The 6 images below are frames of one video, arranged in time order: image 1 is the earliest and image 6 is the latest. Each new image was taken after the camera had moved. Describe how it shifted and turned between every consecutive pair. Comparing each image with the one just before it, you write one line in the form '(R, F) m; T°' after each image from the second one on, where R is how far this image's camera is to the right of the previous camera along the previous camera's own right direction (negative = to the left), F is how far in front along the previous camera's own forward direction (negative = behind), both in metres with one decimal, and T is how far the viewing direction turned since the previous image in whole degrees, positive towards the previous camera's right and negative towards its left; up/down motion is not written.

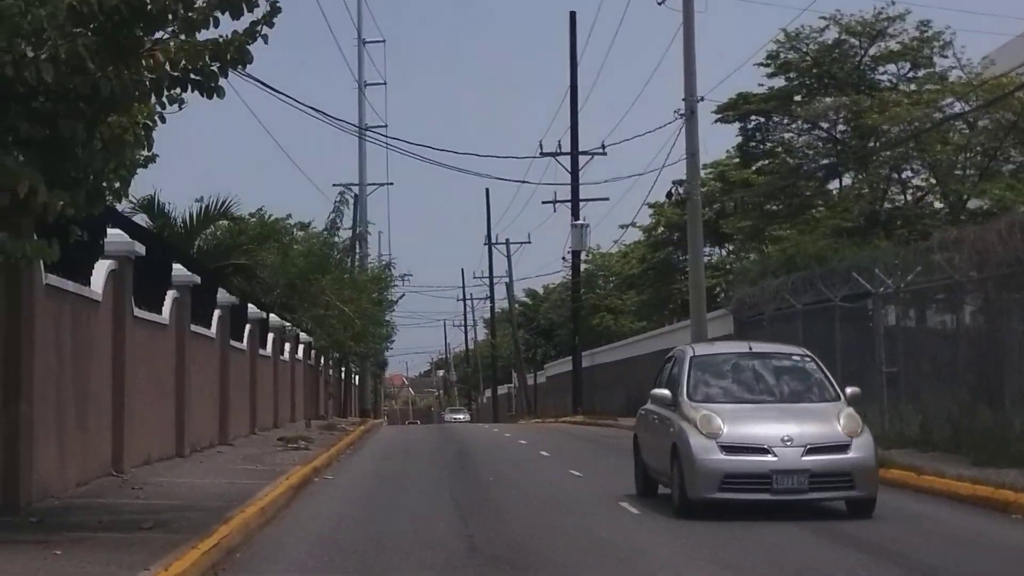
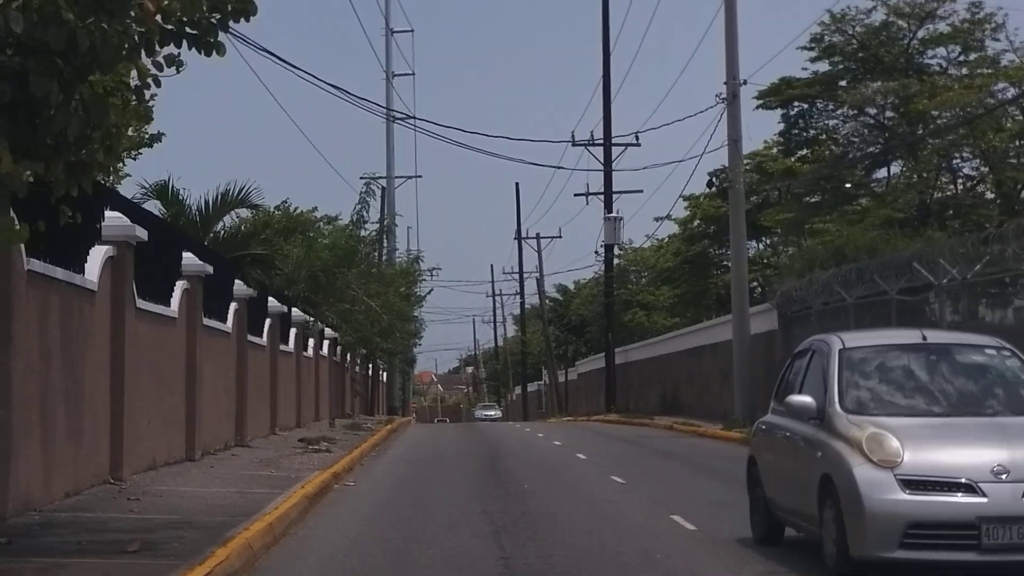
(-0.1, +1.5) m; -1°
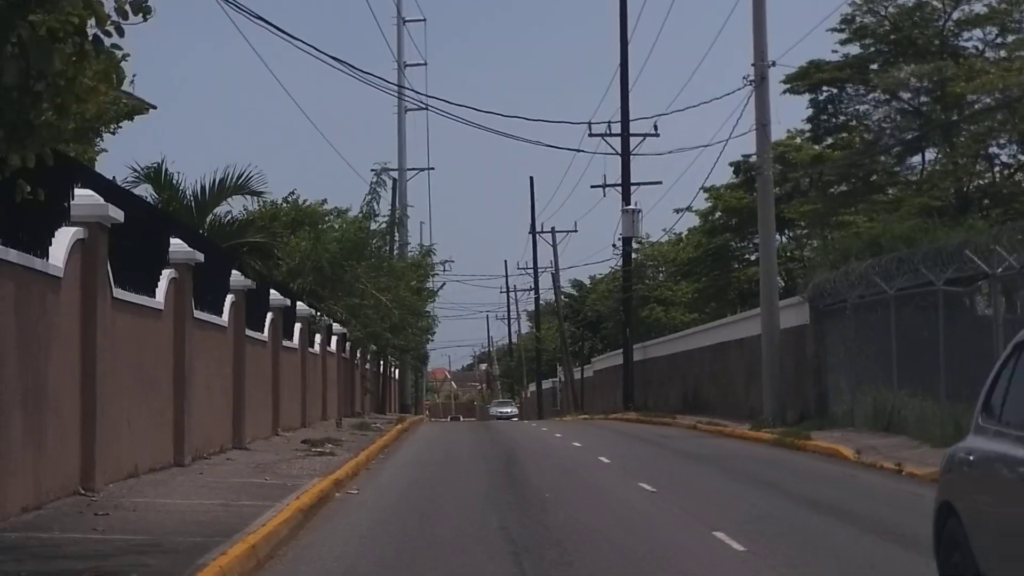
(0.0, +1.6) m; 0°
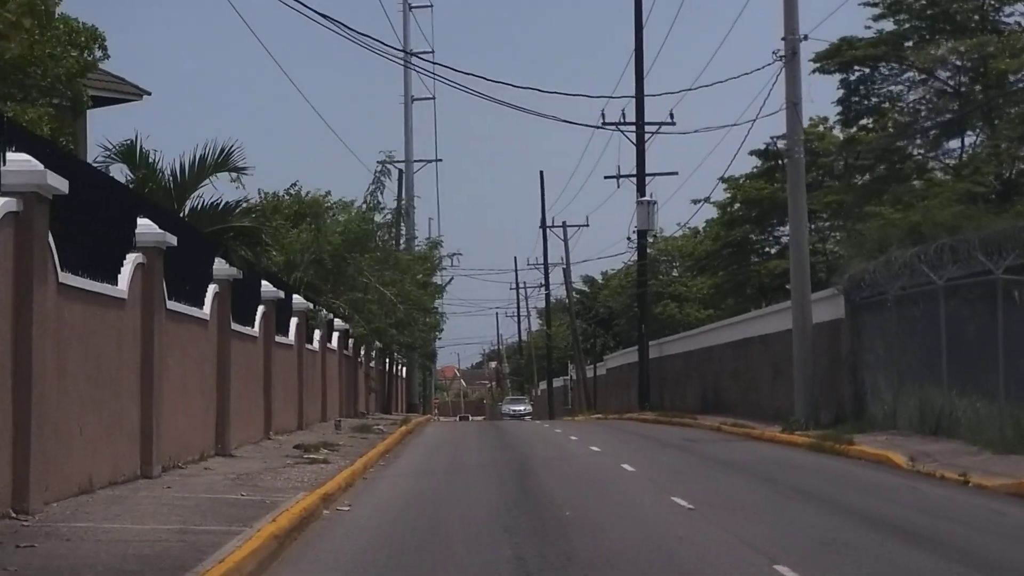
(0.0, +2.1) m; 0°
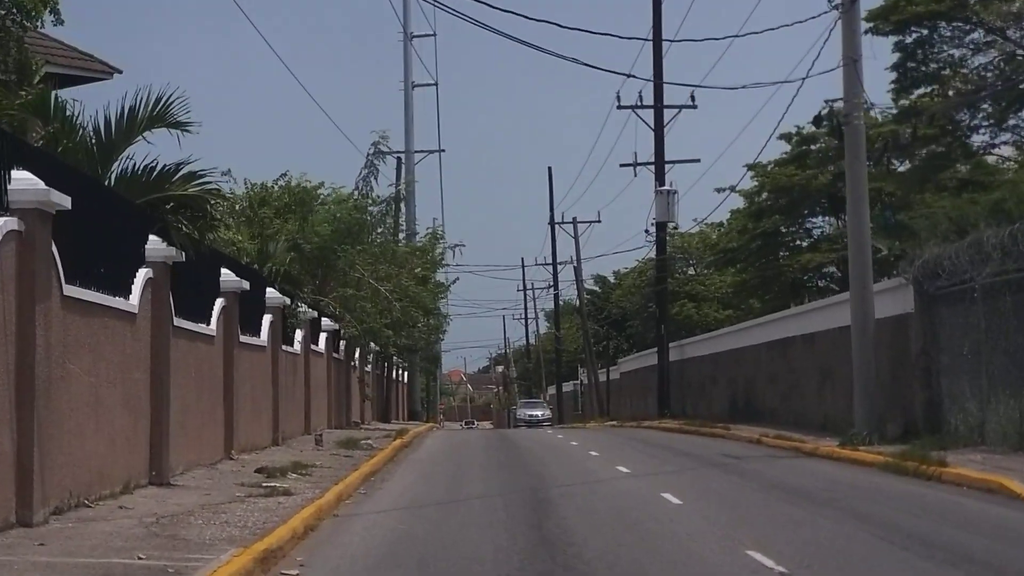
(0.0, +4.0) m; 0°
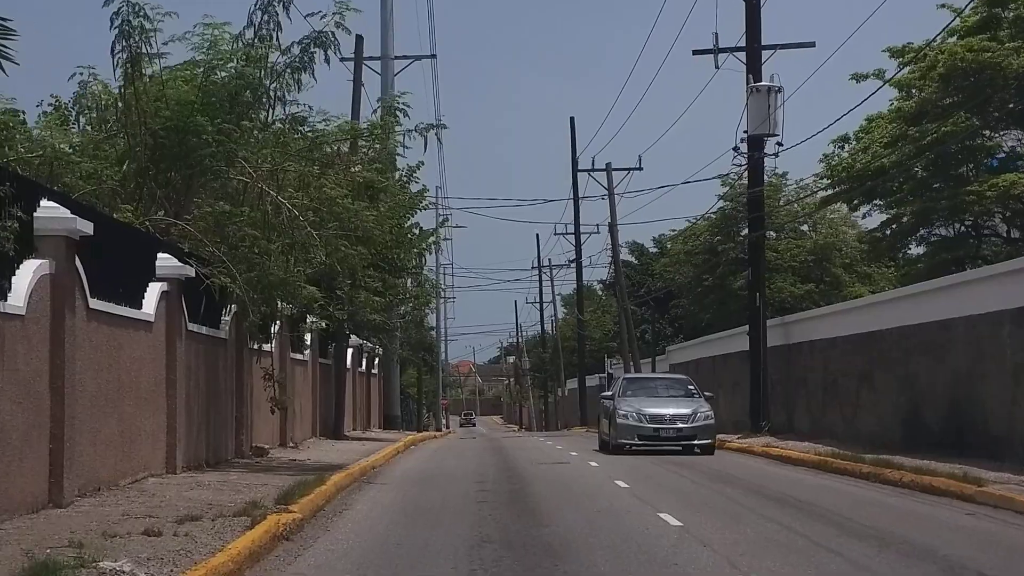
(-0.1, +16.3) m; 0°
